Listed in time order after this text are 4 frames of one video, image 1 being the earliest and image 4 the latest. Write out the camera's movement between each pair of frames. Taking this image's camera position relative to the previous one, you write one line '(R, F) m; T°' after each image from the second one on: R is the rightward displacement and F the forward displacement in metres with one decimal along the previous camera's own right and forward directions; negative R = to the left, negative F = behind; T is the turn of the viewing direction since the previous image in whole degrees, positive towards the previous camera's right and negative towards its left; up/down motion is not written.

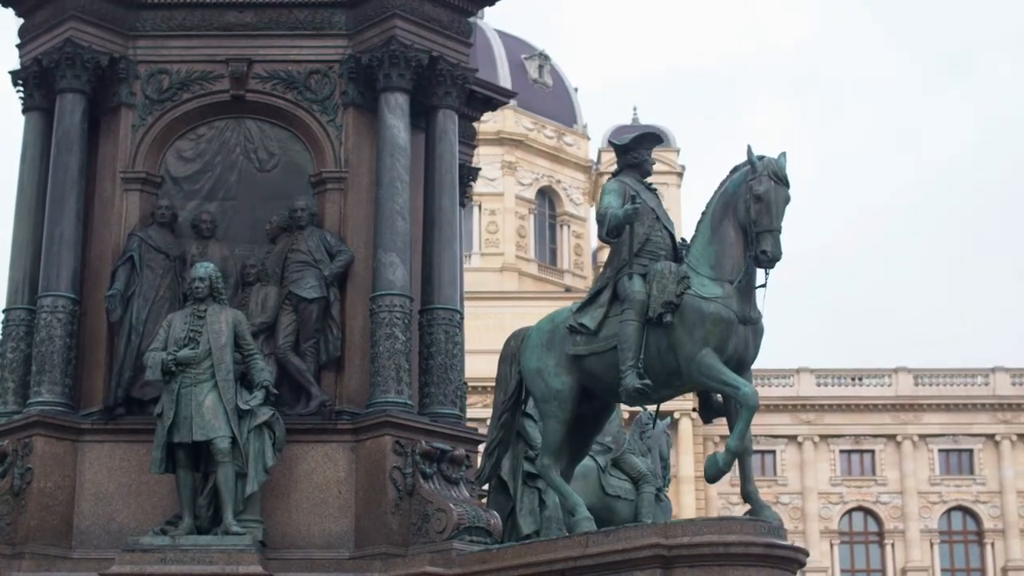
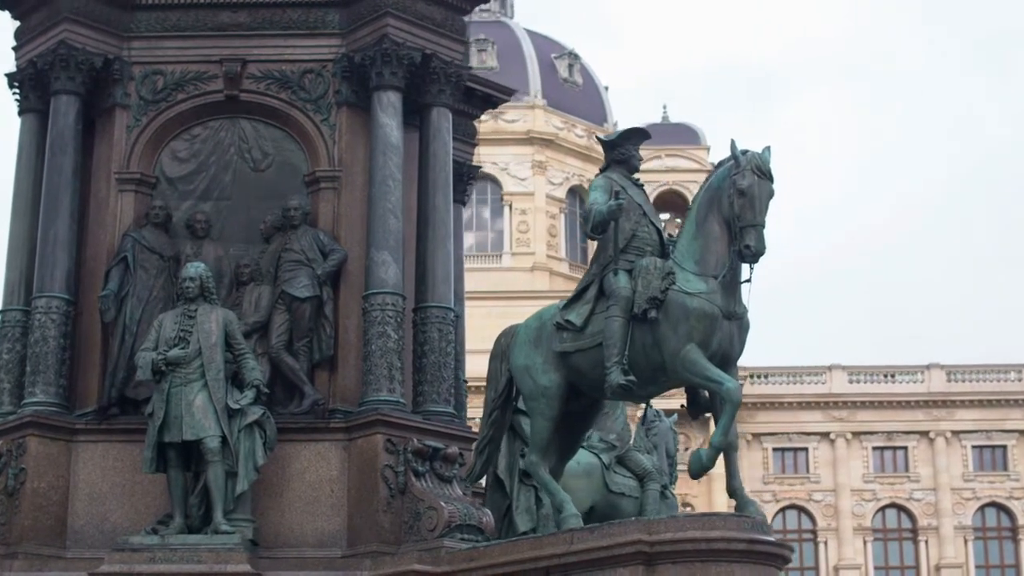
(+0.4, 0.0) m; -1°
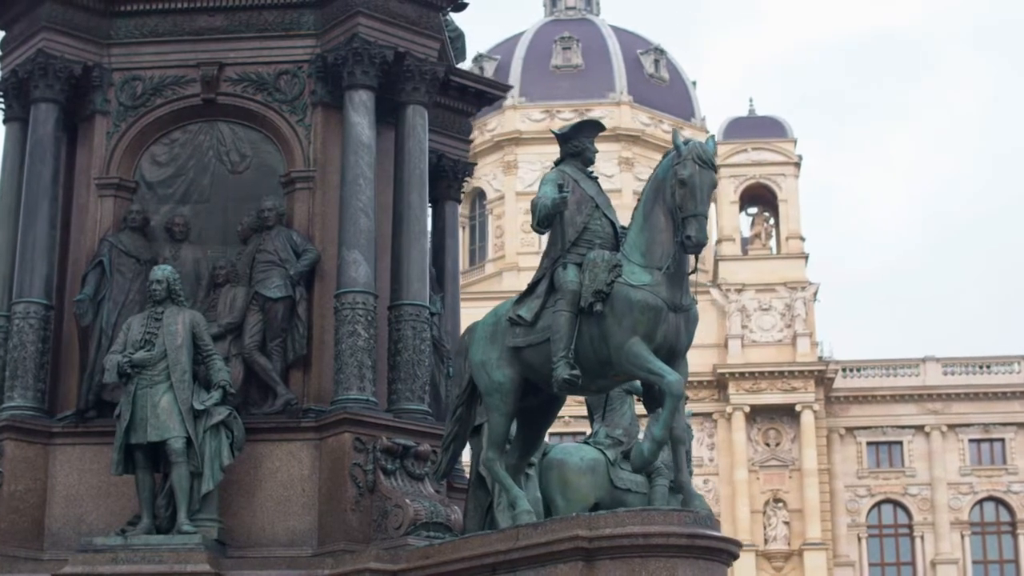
(+1.3, +0.1) m; -4°
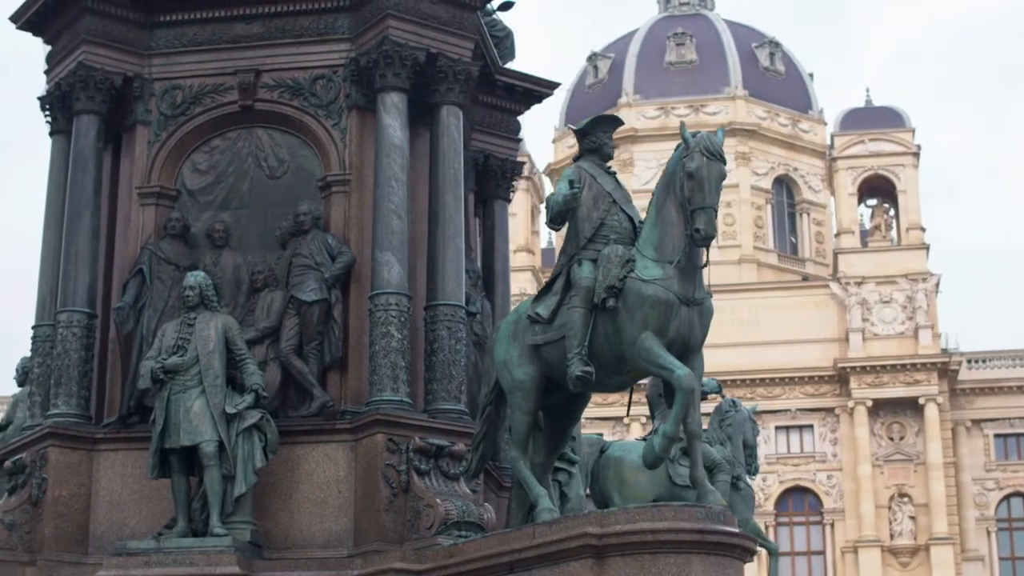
(+0.9, +0.1) m; -4°
